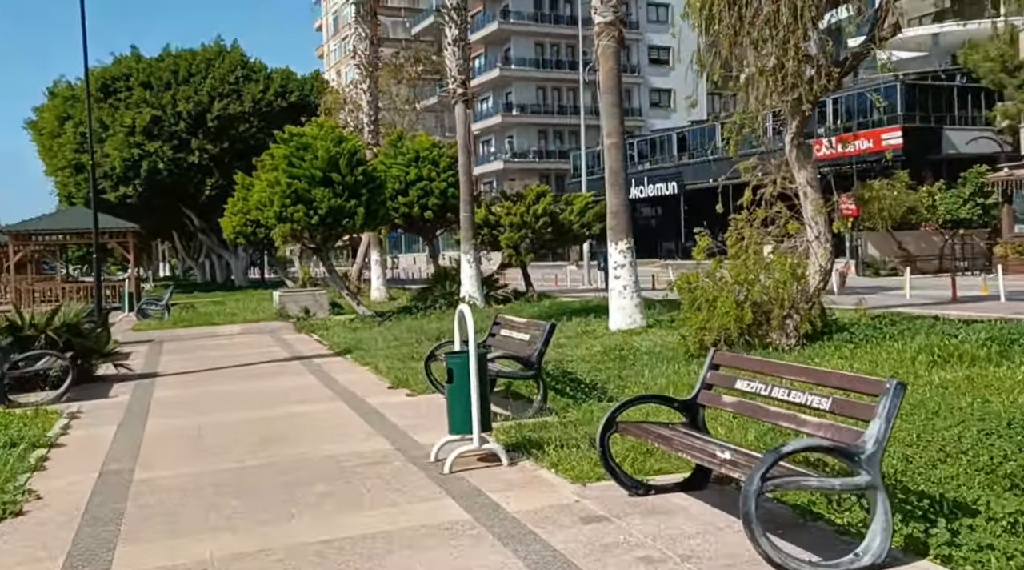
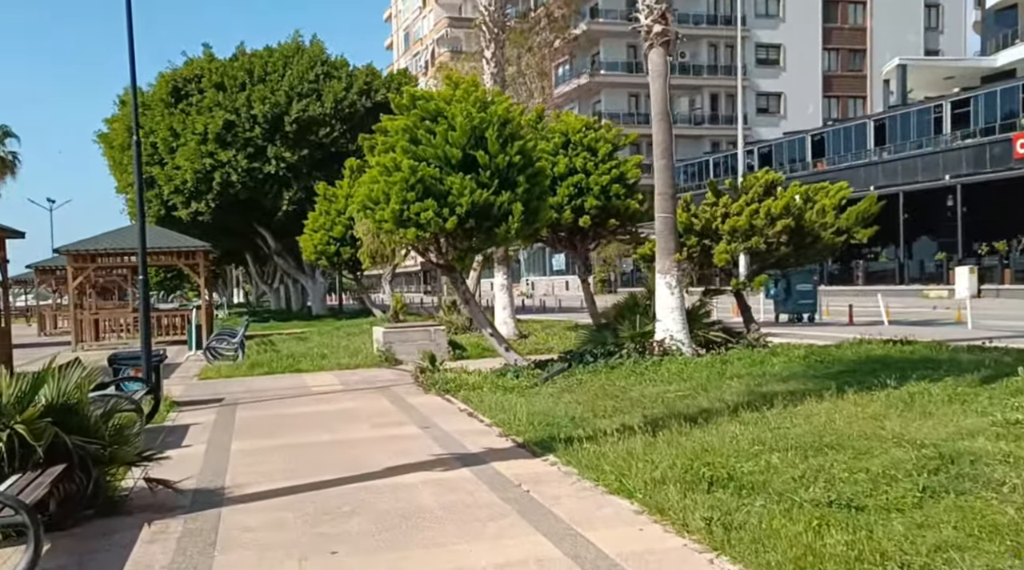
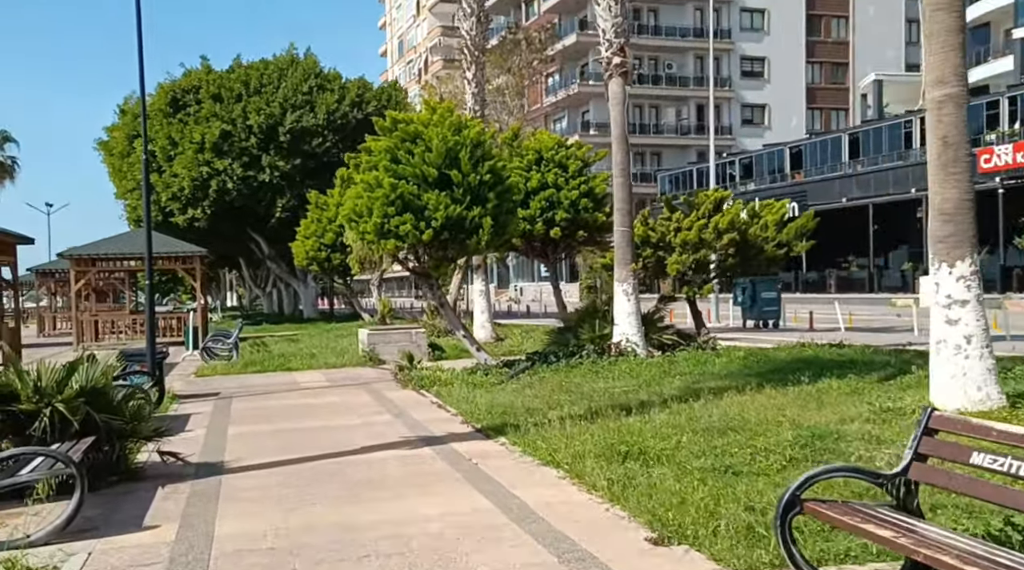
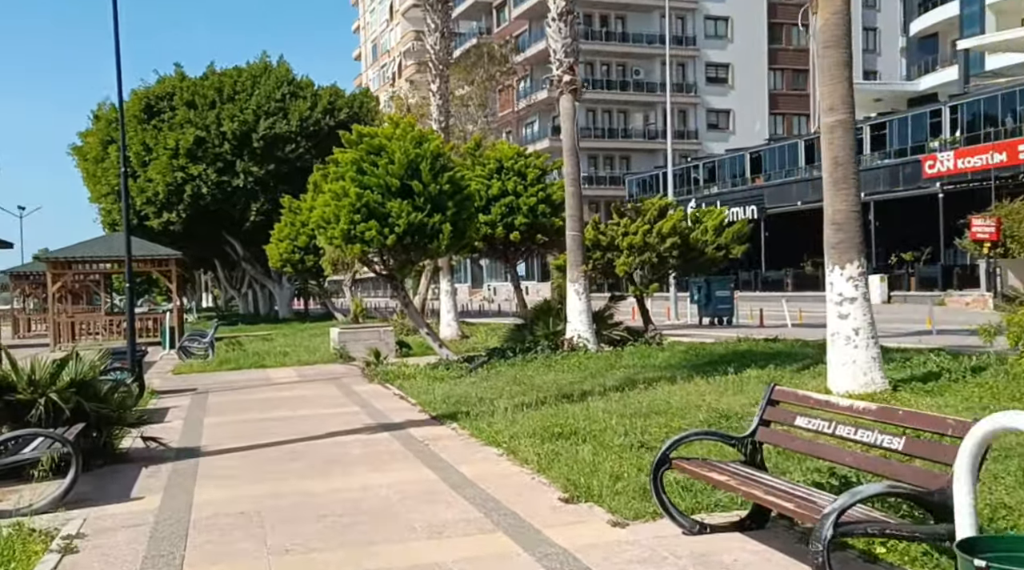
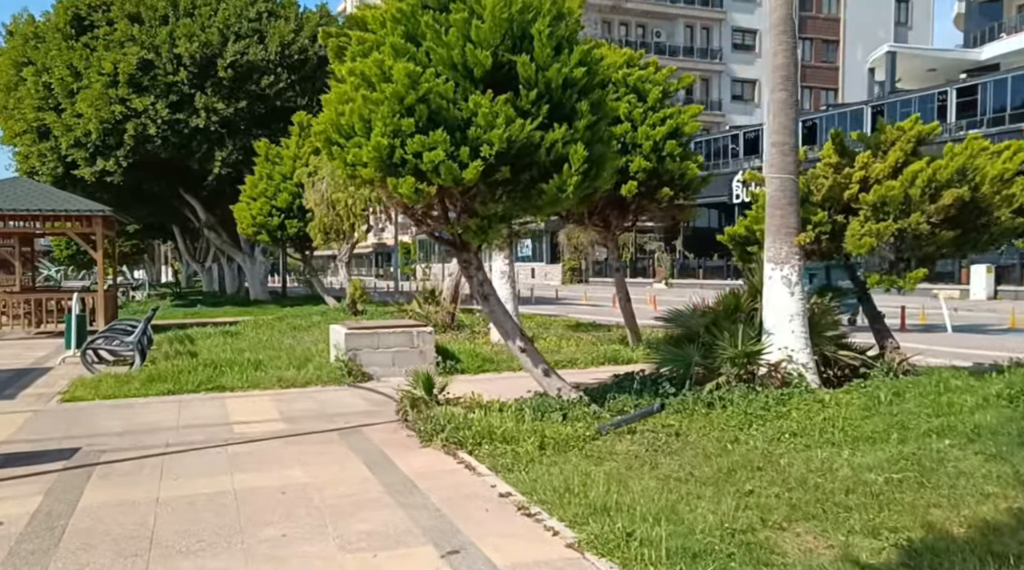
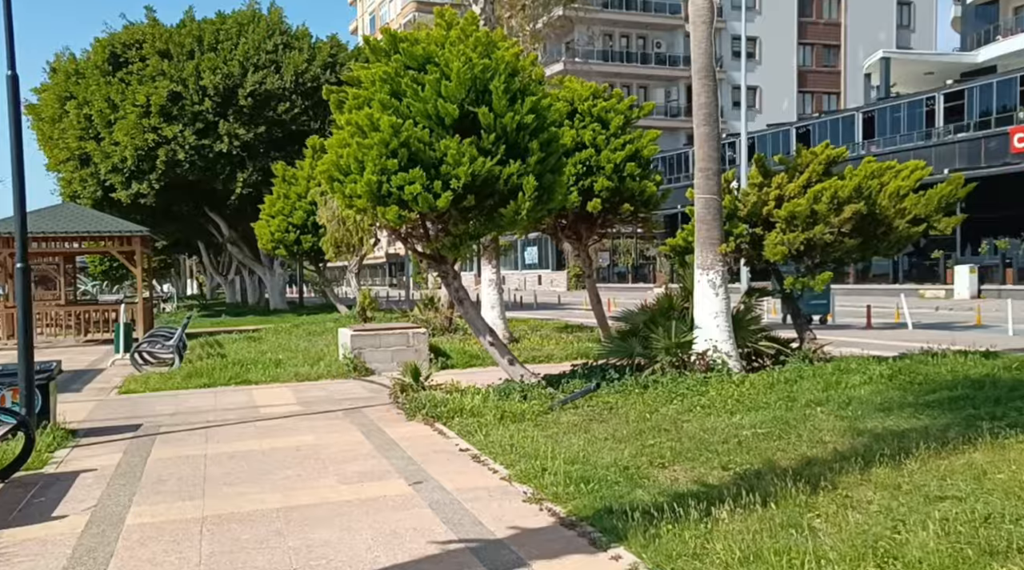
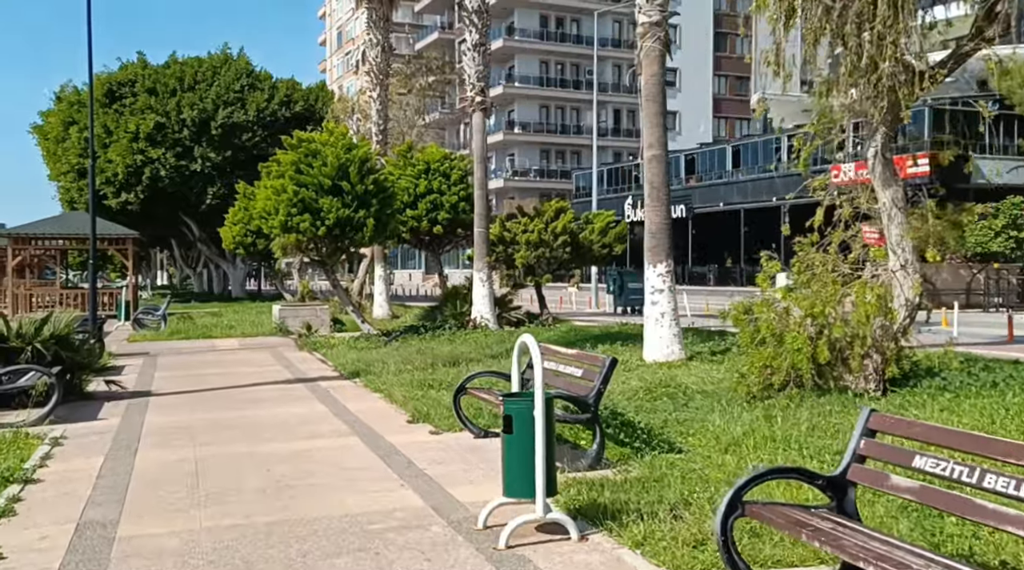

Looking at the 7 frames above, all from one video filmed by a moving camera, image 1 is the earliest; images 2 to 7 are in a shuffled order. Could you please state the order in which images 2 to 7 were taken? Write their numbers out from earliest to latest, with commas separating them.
7, 4, 3, 2, 6, 5
